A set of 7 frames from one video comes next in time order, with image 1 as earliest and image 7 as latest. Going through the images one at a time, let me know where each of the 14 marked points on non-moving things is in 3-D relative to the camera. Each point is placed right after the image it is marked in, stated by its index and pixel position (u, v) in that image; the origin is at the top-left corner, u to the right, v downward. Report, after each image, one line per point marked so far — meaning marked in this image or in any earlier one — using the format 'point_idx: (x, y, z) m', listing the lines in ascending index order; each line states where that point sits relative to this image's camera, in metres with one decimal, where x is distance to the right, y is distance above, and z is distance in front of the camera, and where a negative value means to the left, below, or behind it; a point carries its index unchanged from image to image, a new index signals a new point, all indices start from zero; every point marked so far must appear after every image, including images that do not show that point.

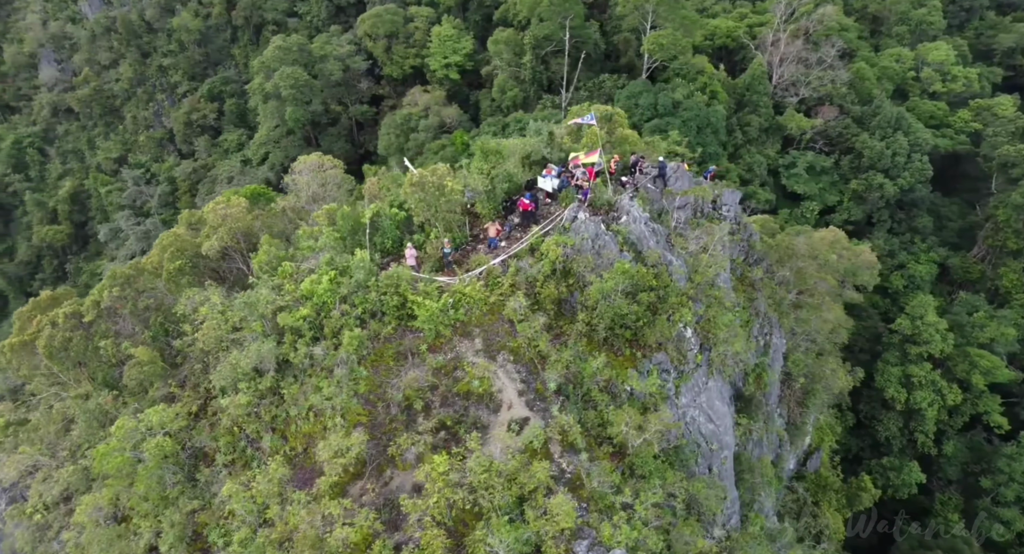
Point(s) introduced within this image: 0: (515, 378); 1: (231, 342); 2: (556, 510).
0: (+0.1, -3.0, +16.7) m
1: (-8.6, -2.0, +17.2) m
2: (+1.1, -5.7, +13.6) m
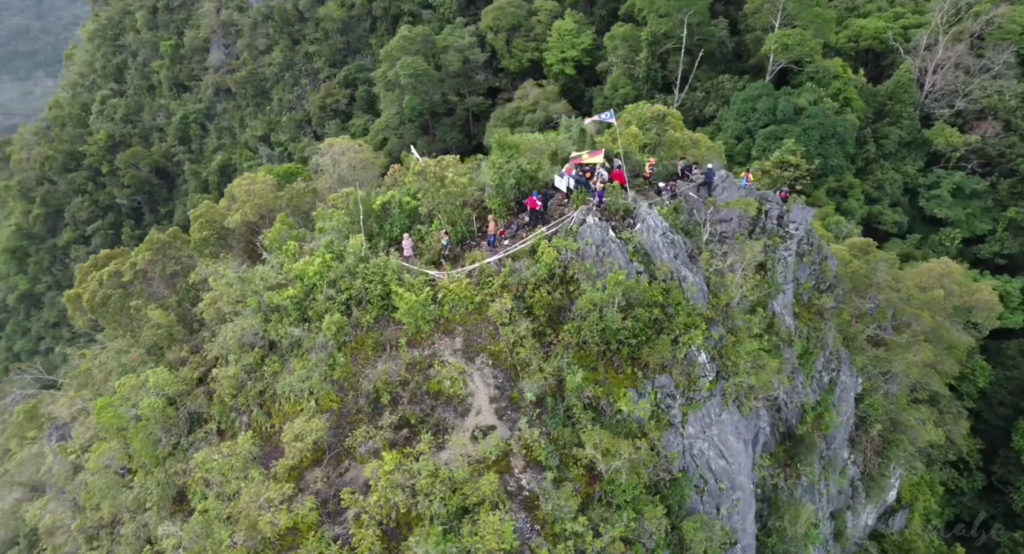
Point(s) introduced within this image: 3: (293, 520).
0: (-0.6, -3.0, +15.8) m
1: (-9.0, -1.2, +17.9) m
2: (-0.5, -5.7, +12.7) m
3: (-5.2, -5.8, +13.3) m
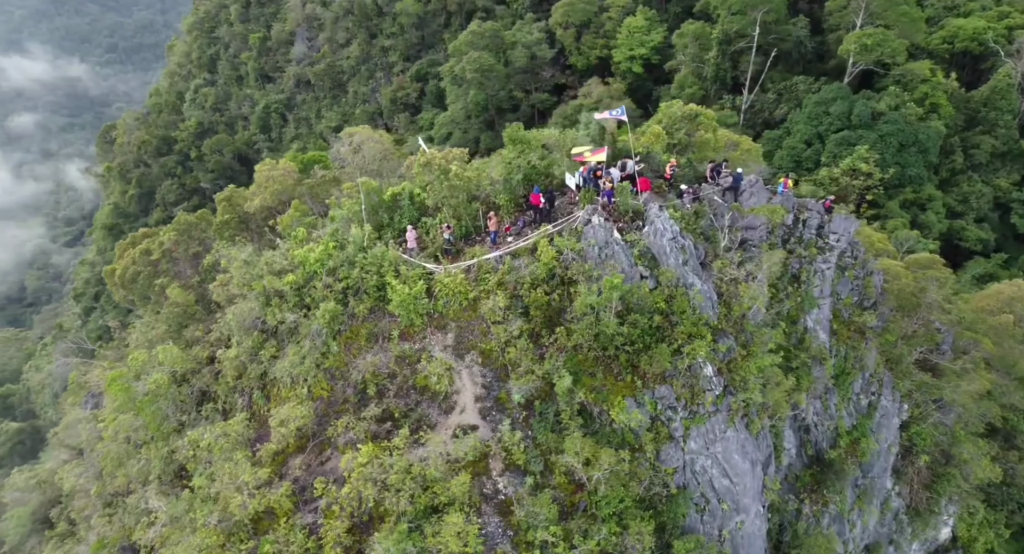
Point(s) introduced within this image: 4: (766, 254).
0: (-1.0, -2.9, +15.5) m
1: (-9.0, -0.6, +18.4) m
2: (-1.3, -5.7, +12.4) m
3: (-5.9, -5.5, +13.5) m
4: (+8.7, +0.8, +19.3) m
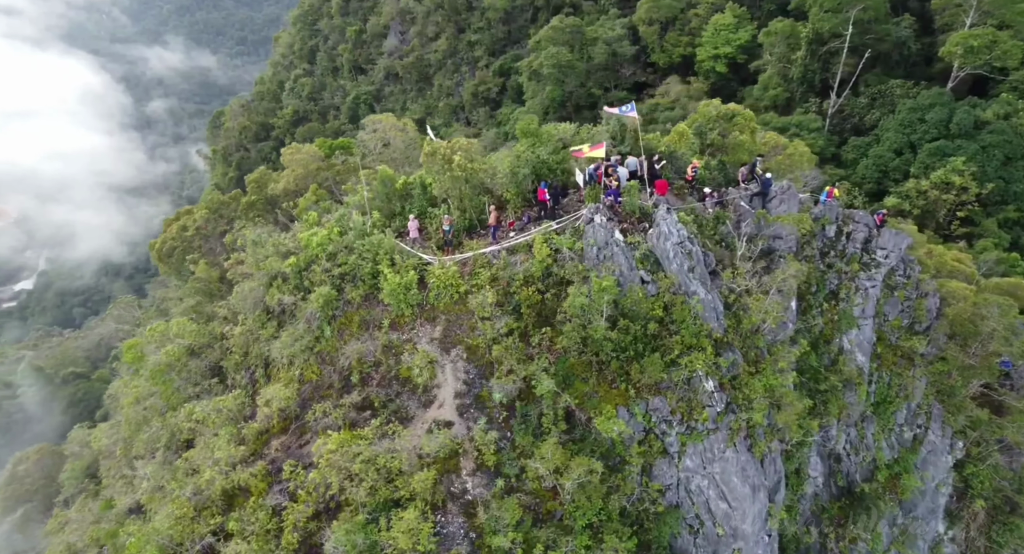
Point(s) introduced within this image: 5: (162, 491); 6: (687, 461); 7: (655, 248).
0: (-1.4, -2.7, +15.3) m
1: (-8.9, +0.1, +19.0) m
2: (-2.3, -5.5, +12.2) m
3: (-6.7, -5.0, +13.8) m
4: (+8.8, +0.3, +17.8) m
5: (-9.8, -6.0, +15.6) m
6: (+5.0, -5.2, +15.9) m
7: (+4.0, +0.8, +15.8) m
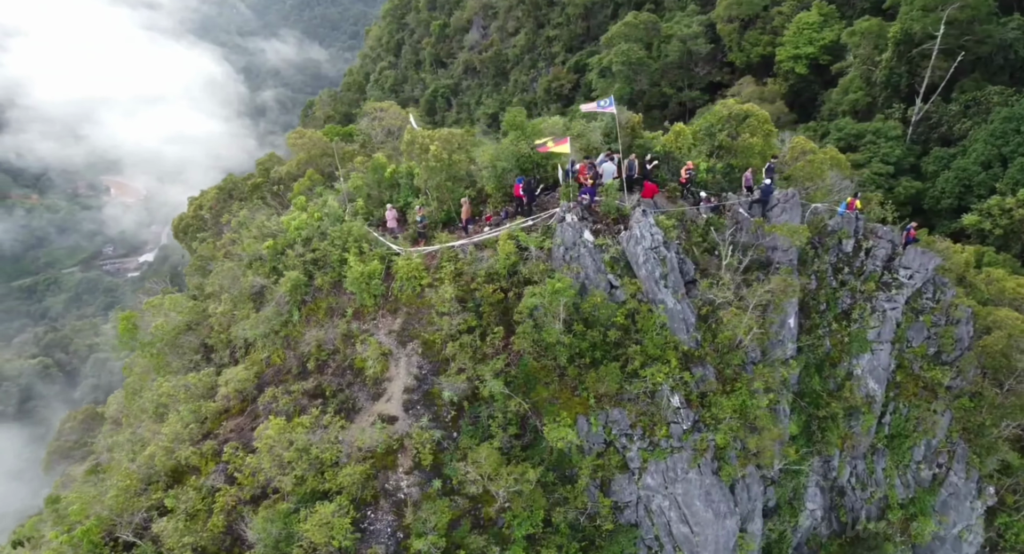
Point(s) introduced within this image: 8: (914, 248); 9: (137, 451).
0: (-2.7, -2.5, +15.0) m
1: (-9.5, +0.7, +19.4) m
2: (-4.0, -5.2, +12.0) m
3: (-8.2, -4.5, +14.1) m
4: (+7.9, -0.1, +16.4) m
5: (-11.2, -5.3, +16.2) m
6: (+3.6, -5.4, +15.0) m
7: (+3.0, +0.7, +14.9) m
8: (+14.4, +1.0, +19.9) m
9: (-10.2, -4.7, +15.5) m
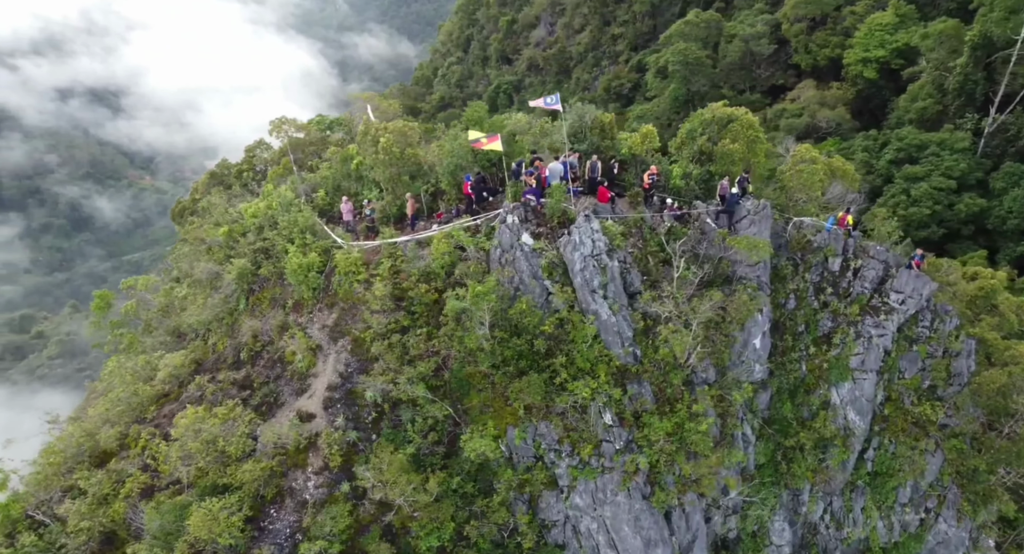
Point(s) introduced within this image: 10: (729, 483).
0: (-4.5, -2.4, +14.6) m
1: (-10.8, +1.3, +19.6) m
2: (-6.2, -5.0, +11.9) m
3: (-10.3, -4.0, +14.2) m
4: (+6.3, -0.6, +15.3) m
5: (-13.1, -4.7, +16.6) m
6: (+1.5, -5.7, +14.2) m
7: (+1.3, +0.5, +14.1) m
8: (+13.0, +0.2, +18.2) m
9: (-12.2, -4.1, +15.8) m
10: (+5.8, -5.5, +14.9) m
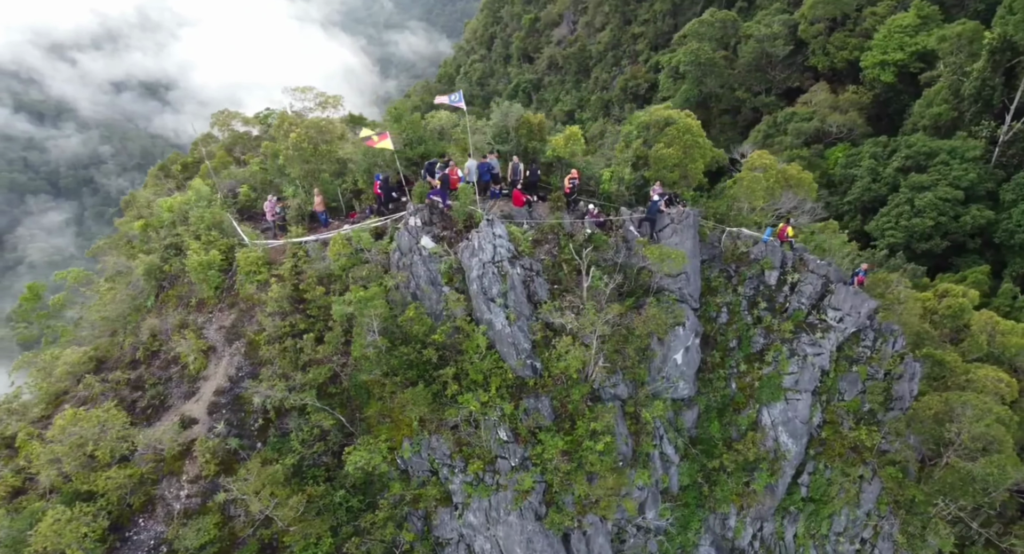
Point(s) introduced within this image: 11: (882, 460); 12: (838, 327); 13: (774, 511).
0: (-7.1, -2.4, +14.1) m
1: (-13.2, +1.5, +19.2) m
2: (-8.9, -5.0, +11.4) m
3: (-12.9, -3.8, +13.8) m
4: (+3.7, -0.9, +14.5) m
5: (-15.7, -4.4, +16.2) m
6: (-1.2, -5.8, +13.6) m
7: (-1.2, +0.3, +13.5) m
8: (+10.6, -0.3, +17.3) m
9: (-14.8, -3.9, +15.4) m
10: (+3.1, -5.8, +14.2) m
11: (+12.4, -5.9, +18.2) m
12: (+10.1, -1.6, +17.2) m
13: (+7.9, -7.2, +17.2) m
